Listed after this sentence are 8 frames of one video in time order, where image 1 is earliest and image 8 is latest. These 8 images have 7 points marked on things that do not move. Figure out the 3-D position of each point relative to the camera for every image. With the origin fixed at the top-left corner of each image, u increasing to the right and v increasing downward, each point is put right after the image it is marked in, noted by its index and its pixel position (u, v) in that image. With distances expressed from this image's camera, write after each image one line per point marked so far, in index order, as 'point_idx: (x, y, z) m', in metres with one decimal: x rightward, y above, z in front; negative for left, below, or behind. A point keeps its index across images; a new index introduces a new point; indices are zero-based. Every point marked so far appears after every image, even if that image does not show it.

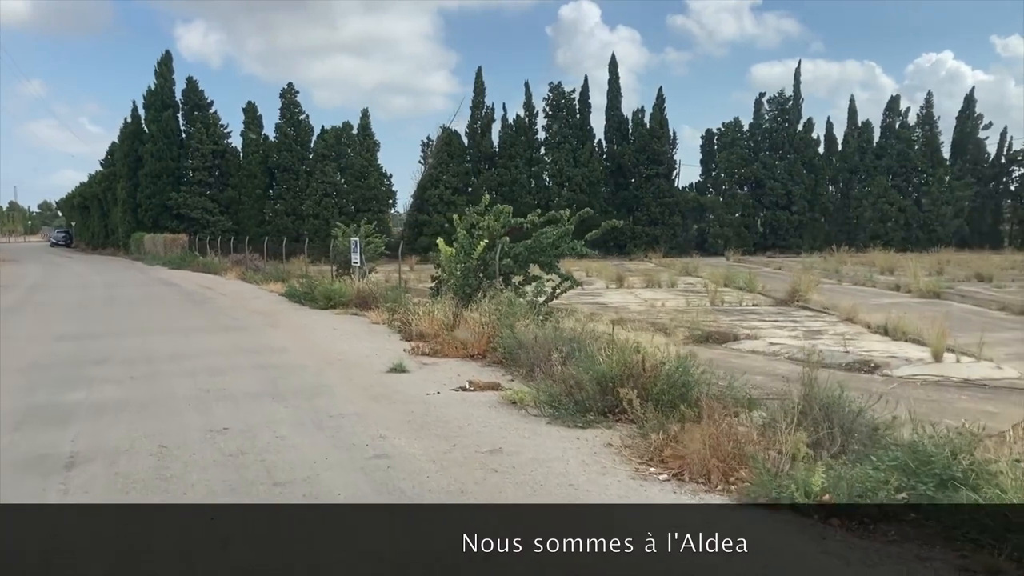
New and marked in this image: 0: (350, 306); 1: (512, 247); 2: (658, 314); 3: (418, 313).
0: (-3.2, -0.4, +18.6) m
1: (0.0, +0.7, +16.2) m
2: (+3.1, -0.5, +19.9) m
3: (-1.4, -0.4, +13.8) m
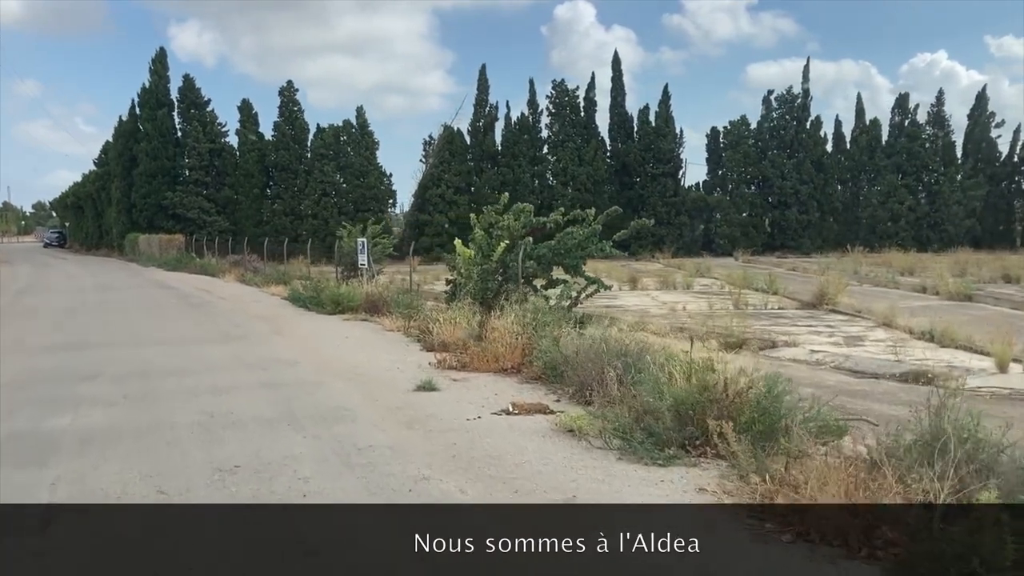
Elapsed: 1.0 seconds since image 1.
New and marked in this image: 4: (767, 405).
0: (-2.9, -0.4, +17.4) m
1: (+0.4, +0.6, +15.1) m
2: (+3.4, -0.6, +18.8) m
3: (-1.0, -0.4, +12.7) m
4: (+1.7, -0.8, +6.3) m
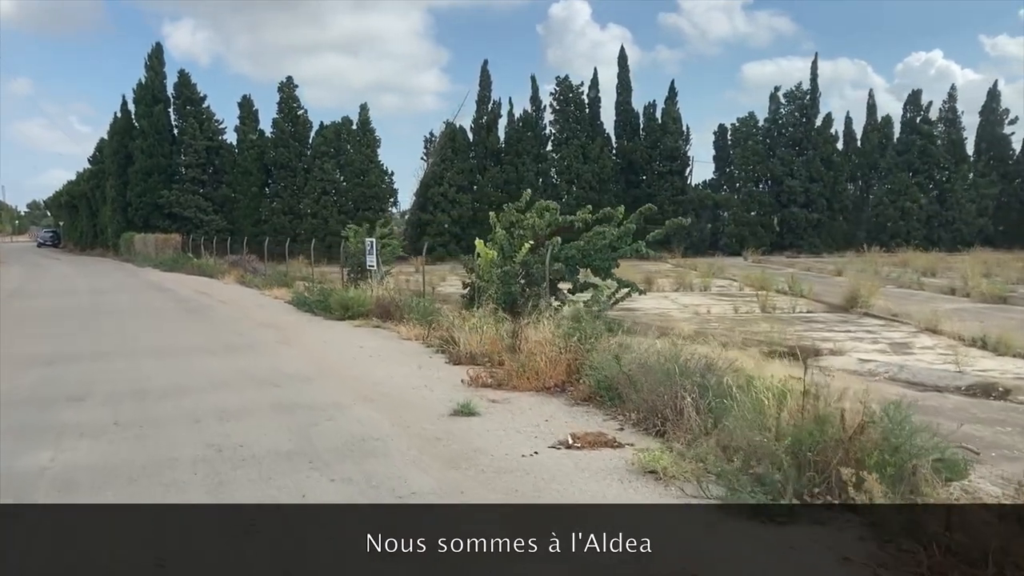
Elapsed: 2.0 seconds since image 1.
0: (-2.5, -0.5, +16.3) m
1: (+0.8, +0.6, +14.0) m
2: (+3.8, -0.7, +17.7) m
3: (-0.6, -0.5, +11.6) m
4: (+2.2, -0.9, +5.2) m
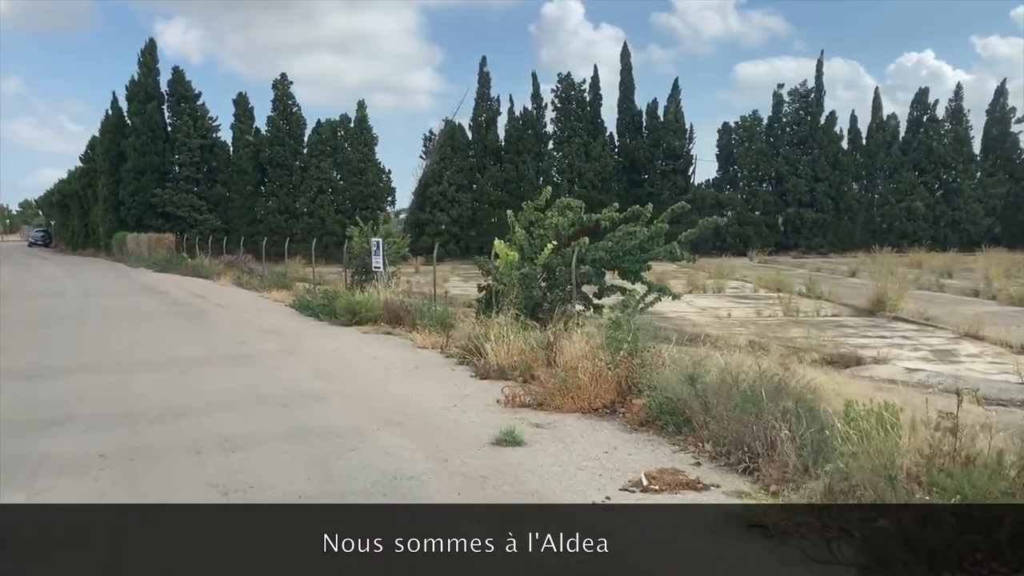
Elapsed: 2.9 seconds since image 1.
0: (-2.2, -0.6, +15.2) m
1: (+1.1, +0.5, +13.0) m
2: (+4.1, -0.7, +16.7) m
3: (-0.3, -0.6, +10.5) m
4: (+2.5, -0.9, +4.1) m
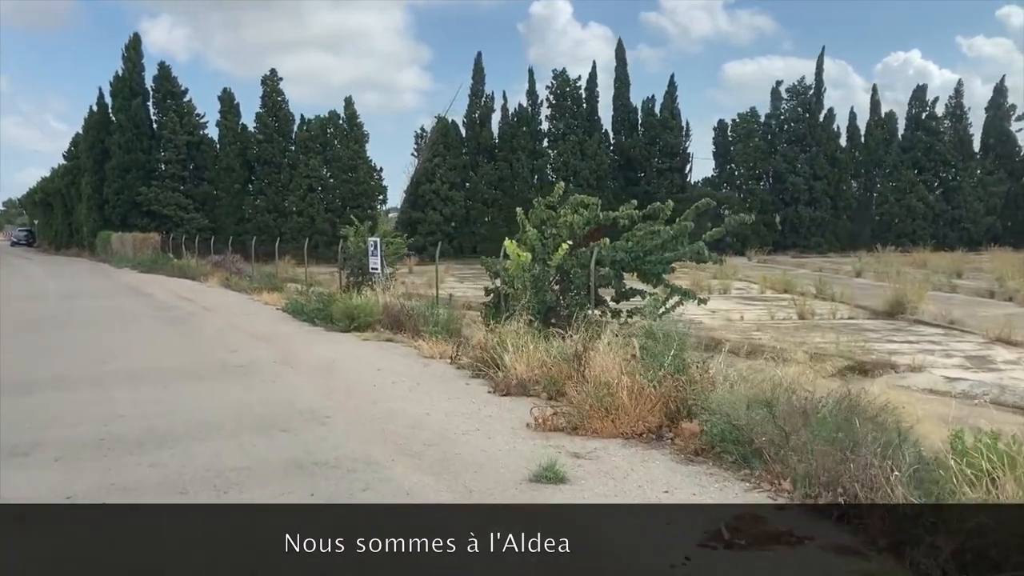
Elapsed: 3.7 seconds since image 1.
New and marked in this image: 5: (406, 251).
0: (-2.1, -0.6, +14.3) m
1: (+1.2, +0.5, +12.0) m
2: (+4.2, -0.8, +15.8) m
3: (-0.1, -0.6, +9.6) m
4: (+2.8, -1.0, +3.2) m
5: (-2.3, +0.8, +19.8) m
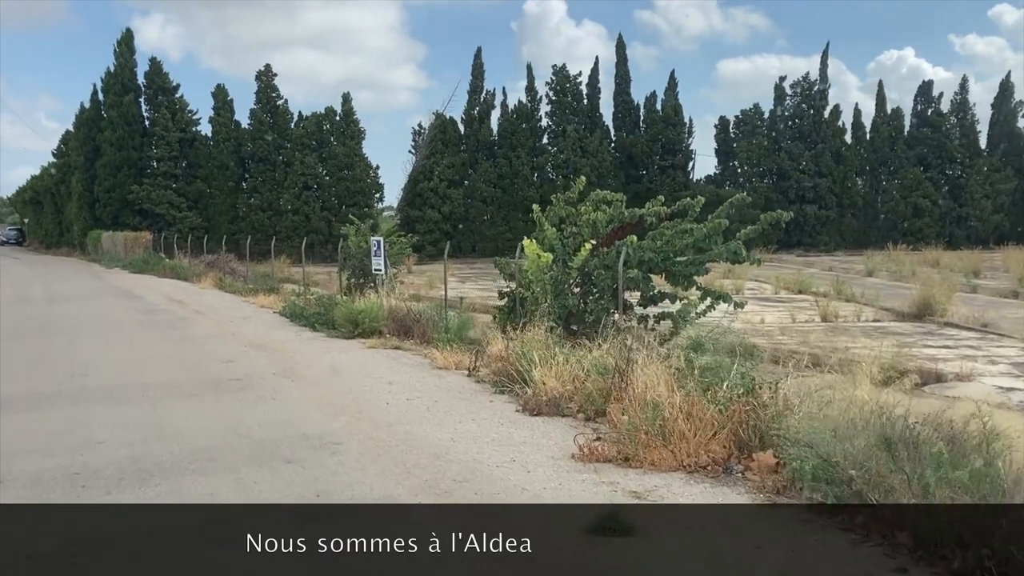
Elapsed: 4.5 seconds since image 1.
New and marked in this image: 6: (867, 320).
0: (-1.8, -0.7, +13.3) m
1: (+1.5, +0.4, +11.1) m
2: (+4.4, -0.8, +14.9) m
3: (+0.2, -0.7, +8.6) m
4: (+3.1, -1.0, +2.3) m
5: (-2.1, +0.7, +18.8) m
6: (+7.1, -0.6, +18.4) m
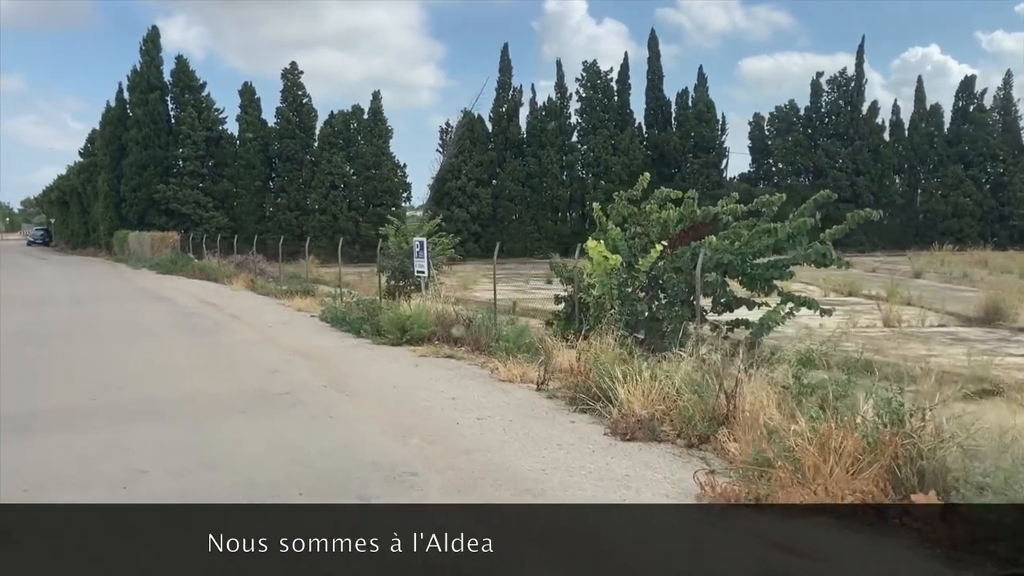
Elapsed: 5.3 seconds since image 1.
0: (-1.1, -0.7, +12.5) m
1: (+2.2, +0.4, +10.2) m
2: (+5.2, -0.9, +13.9) m
3: (+0.8, -0.7, +7.8) m
4: (+3.6, -1.1, +1.4) m
5: (-1.2, +0.7, +18.0) m
6: (+7.9, -0.7, +17.4) m
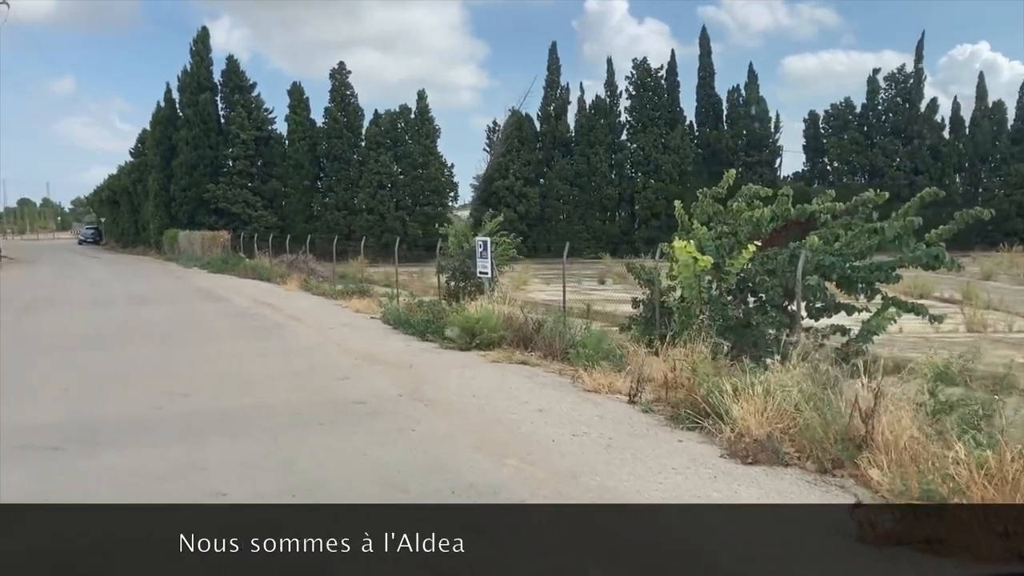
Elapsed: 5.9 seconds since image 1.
0: (-0.1, -0.7, +12.0) m
1: (+3.1, +0.3, +9.5) m
2: (+6.2, -0.9, +13.1) m
3: (+1.6, -0.8, +7.2) m
4: (+4.1, -1.1, +0.7) m
5: (0.0, +0.7, +17.5) m
6: (+9.1, -0.8, +16.5) m
